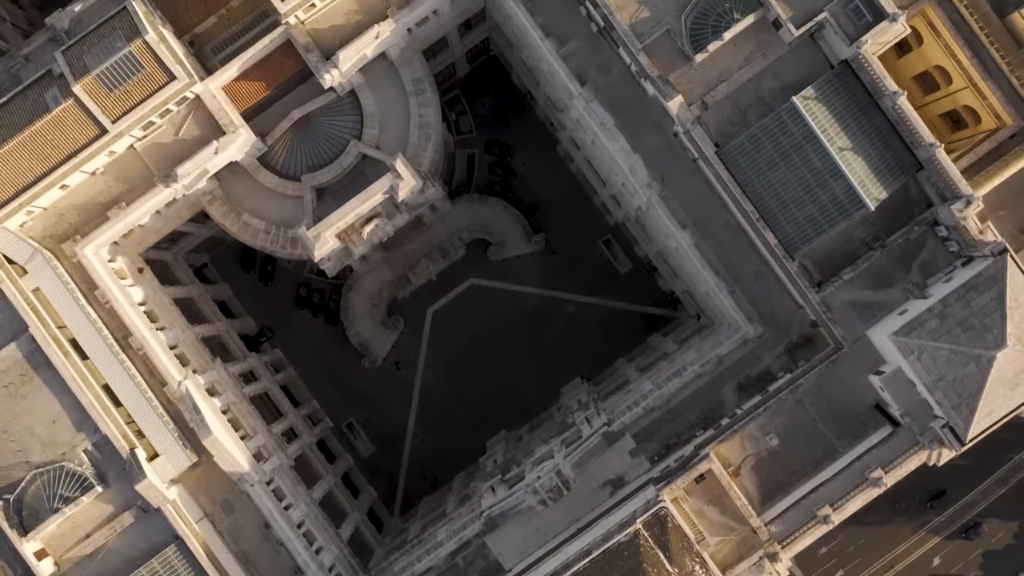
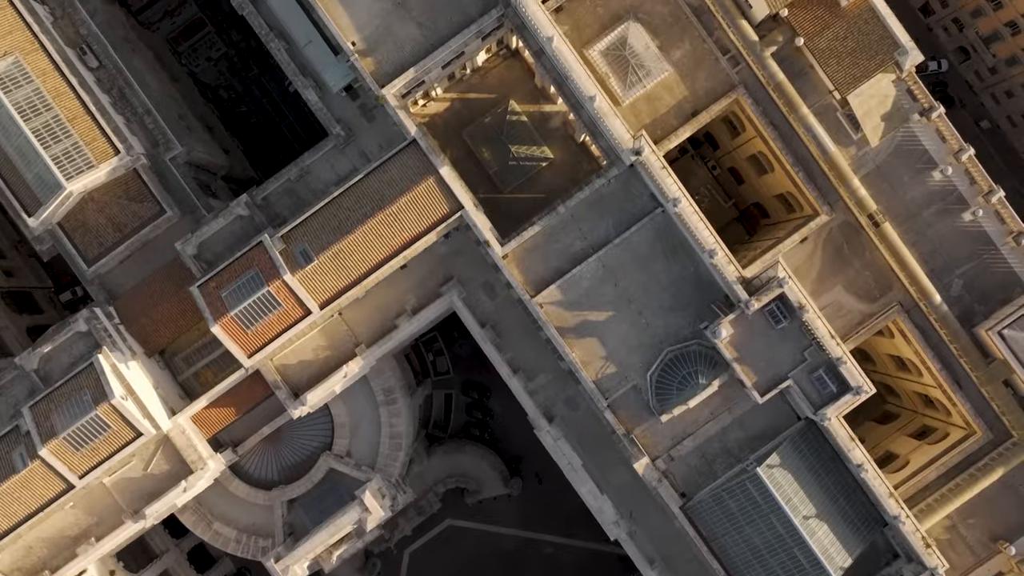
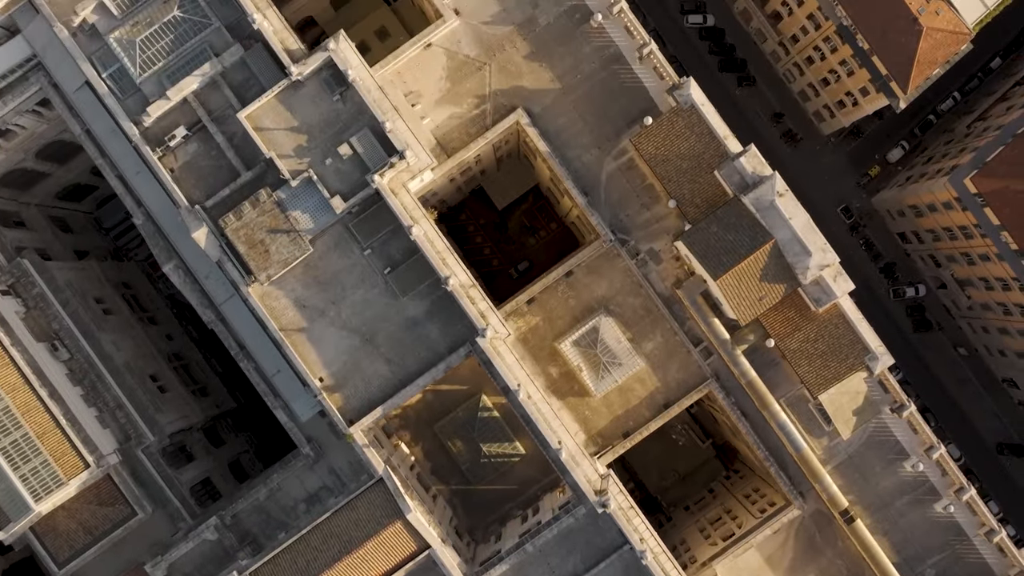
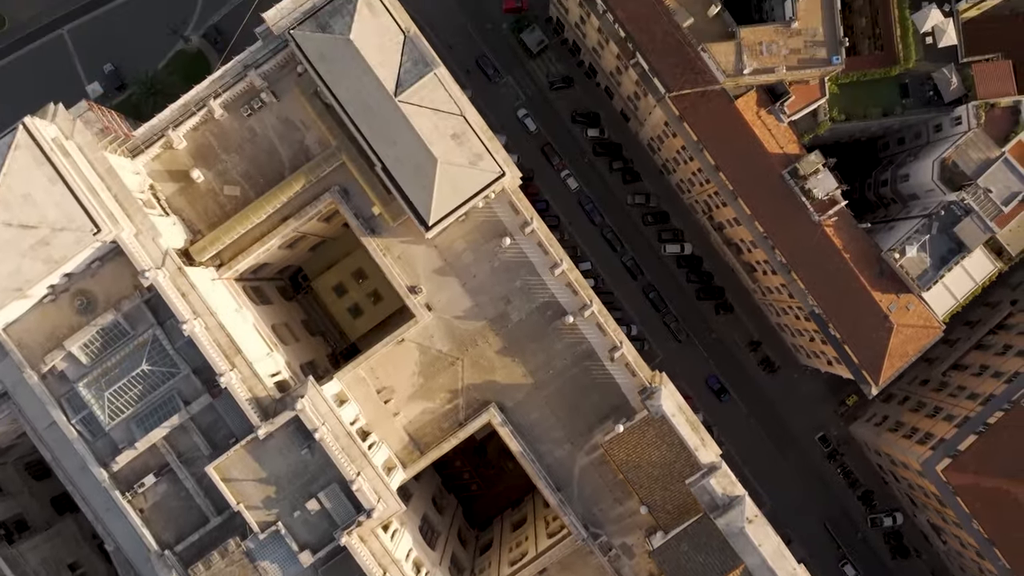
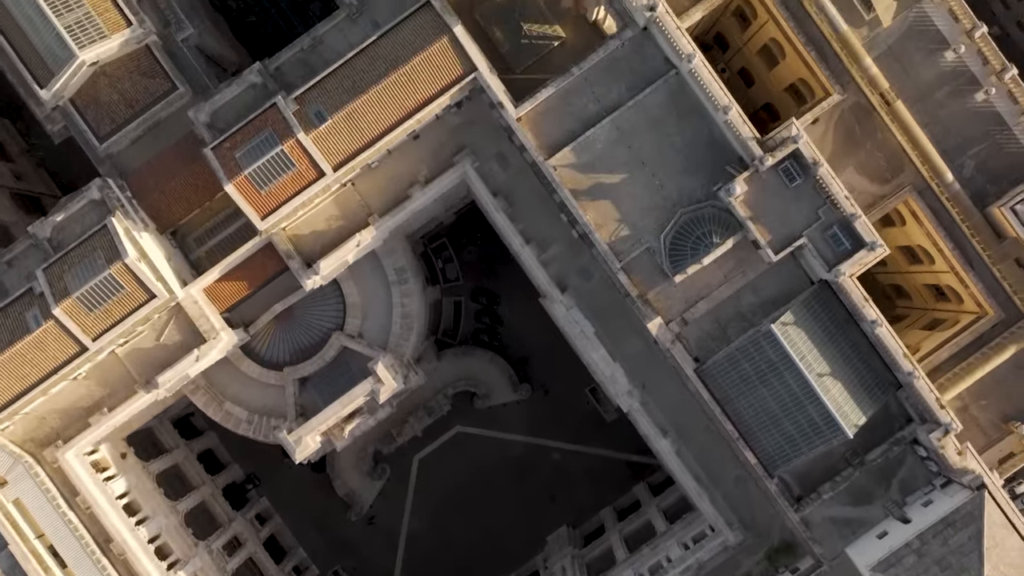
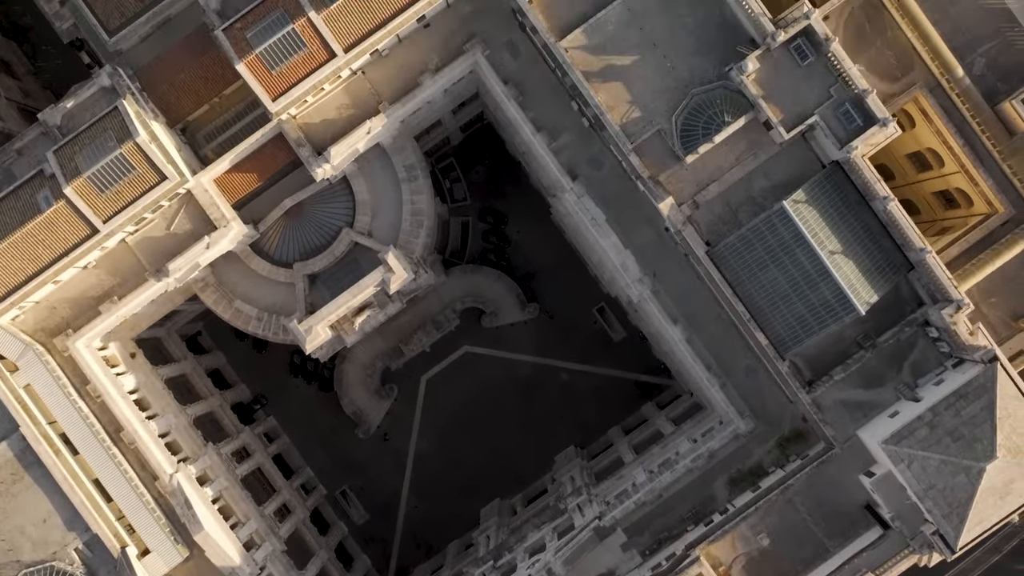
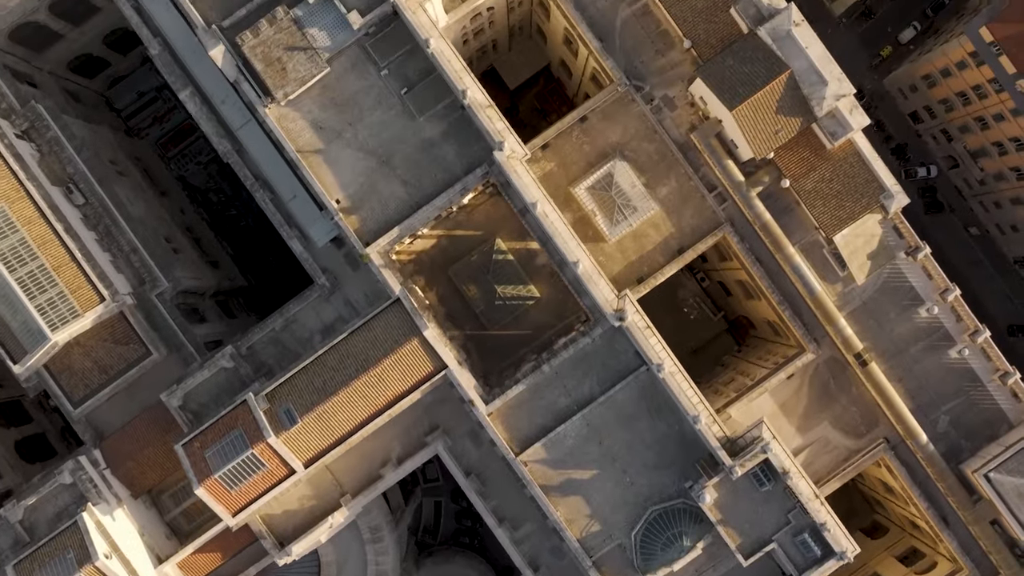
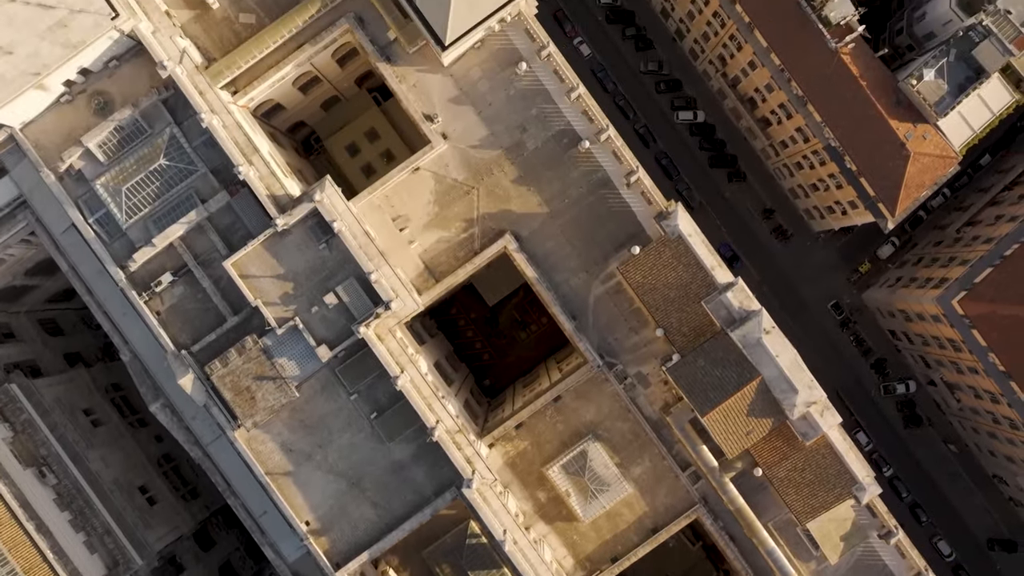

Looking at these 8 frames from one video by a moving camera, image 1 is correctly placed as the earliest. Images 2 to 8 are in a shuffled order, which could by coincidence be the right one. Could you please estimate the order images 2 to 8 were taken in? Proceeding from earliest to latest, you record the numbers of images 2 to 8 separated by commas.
6, 5, 2, 7, 3, 8, 4
